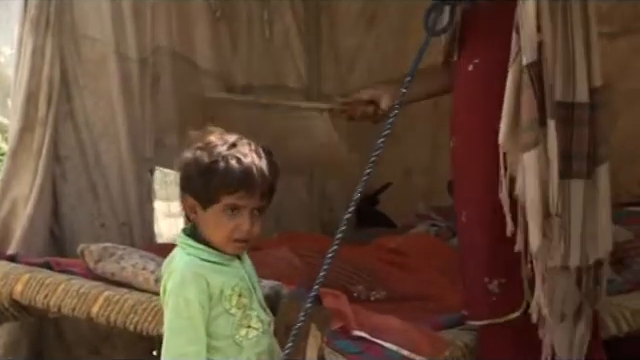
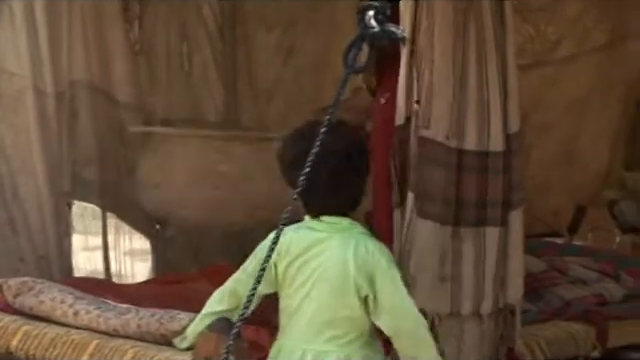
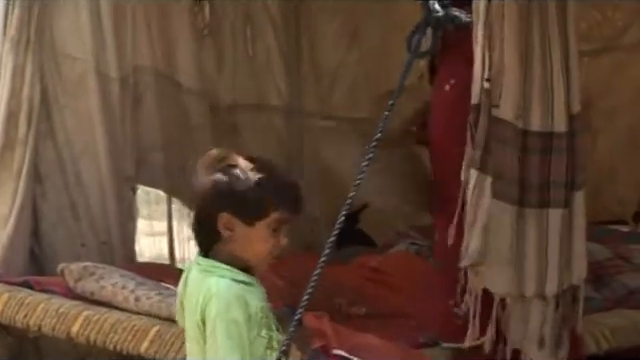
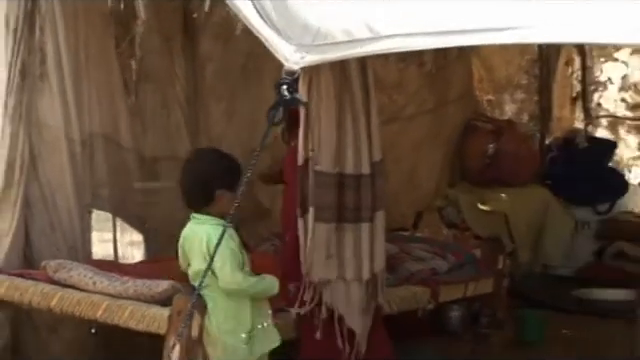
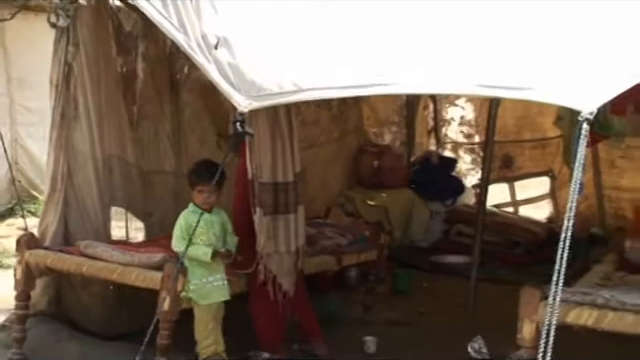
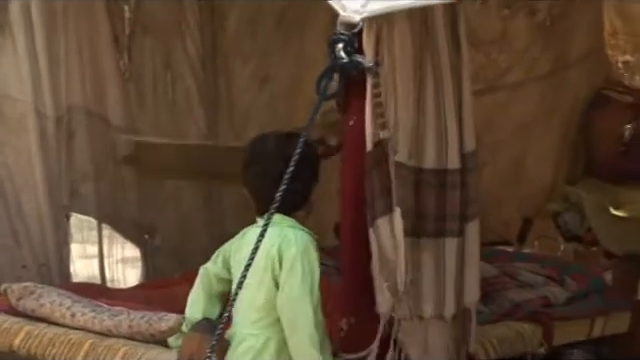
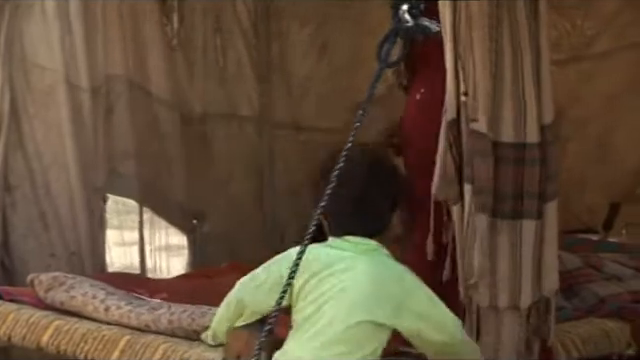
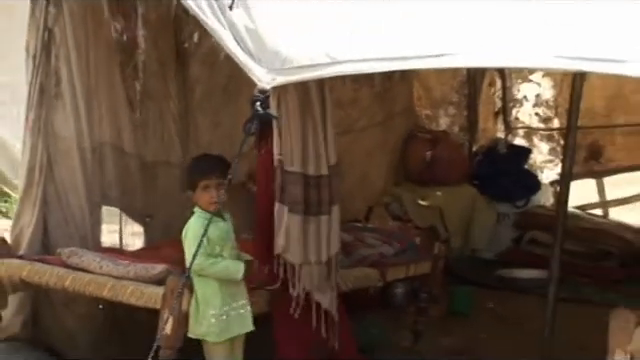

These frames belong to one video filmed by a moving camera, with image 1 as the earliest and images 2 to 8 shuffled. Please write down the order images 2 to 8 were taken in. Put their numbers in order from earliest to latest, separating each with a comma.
3, 7, 2, 6, 4, 8, 5
